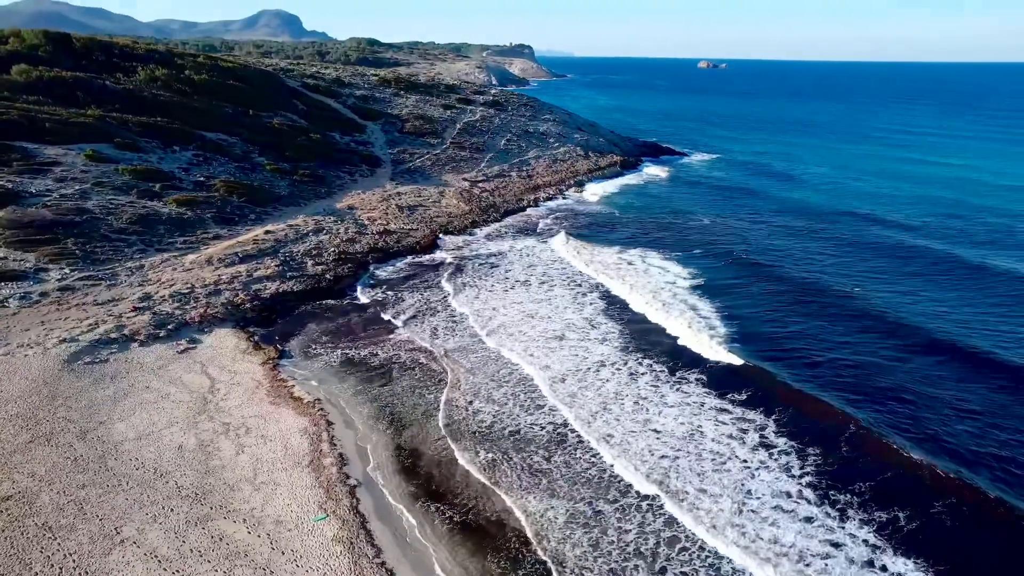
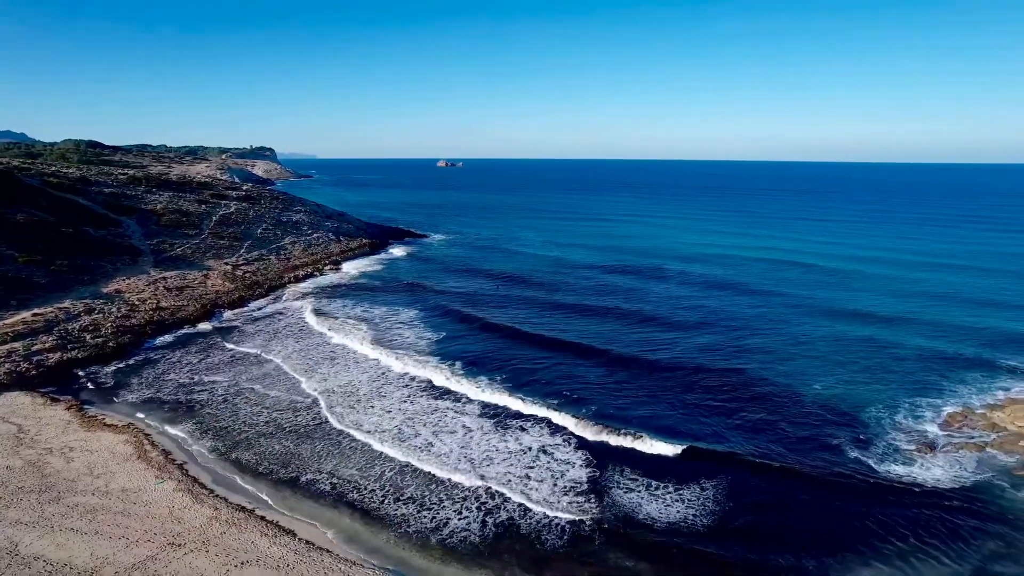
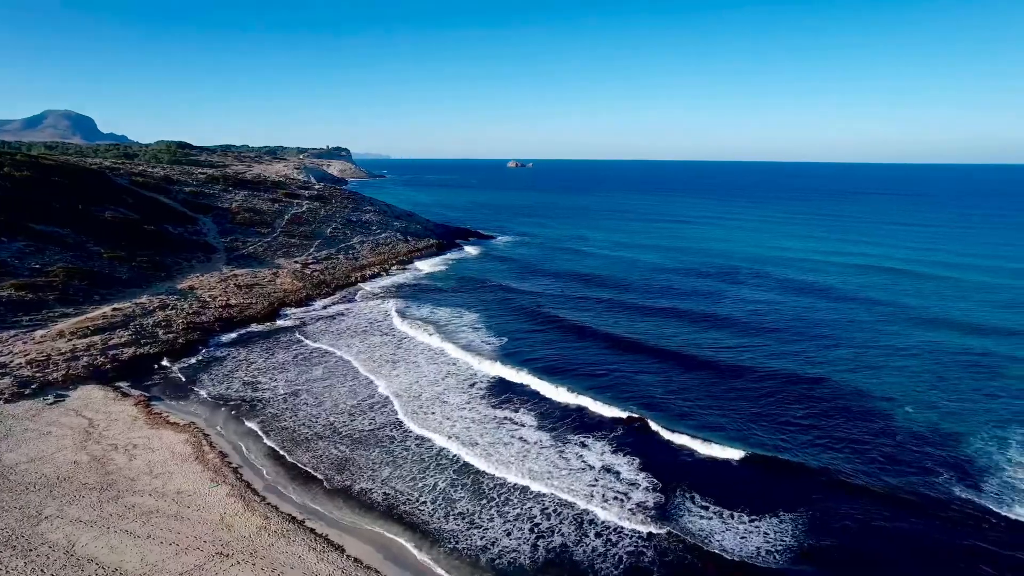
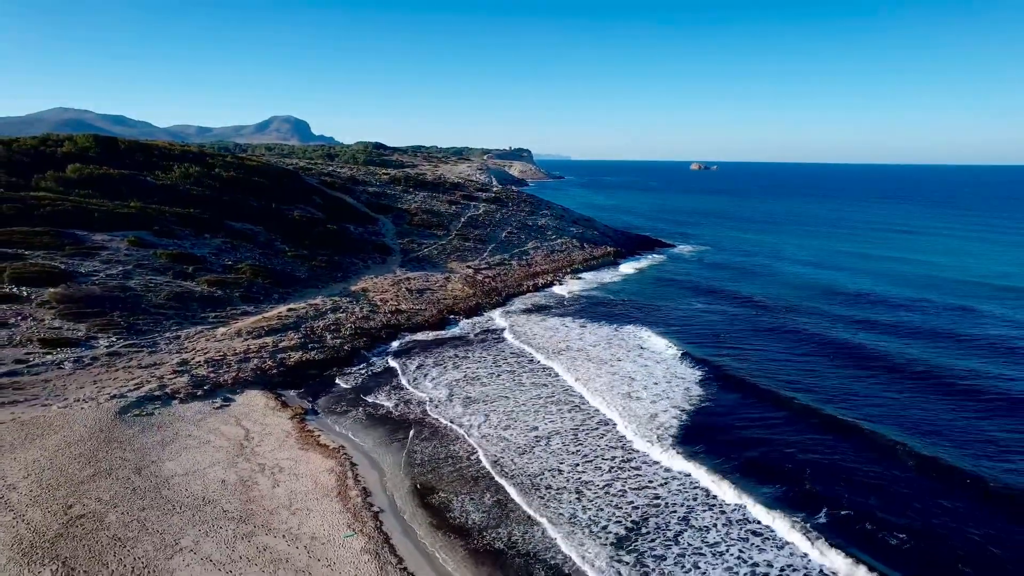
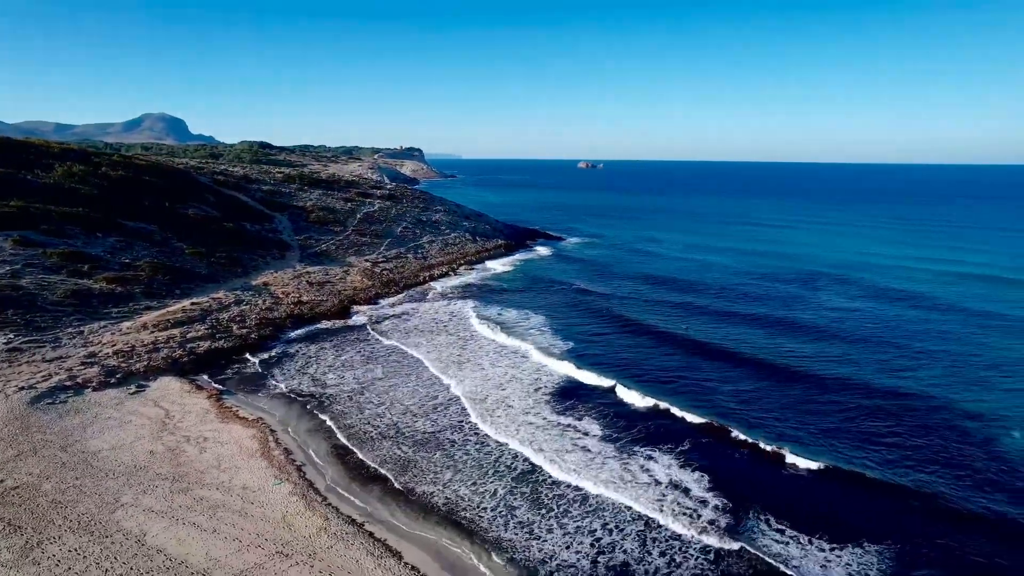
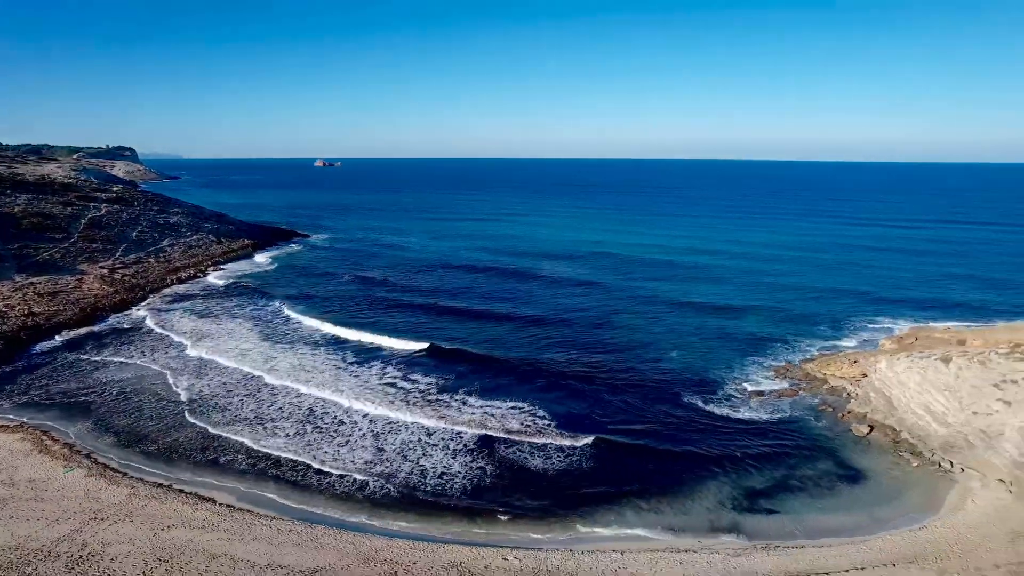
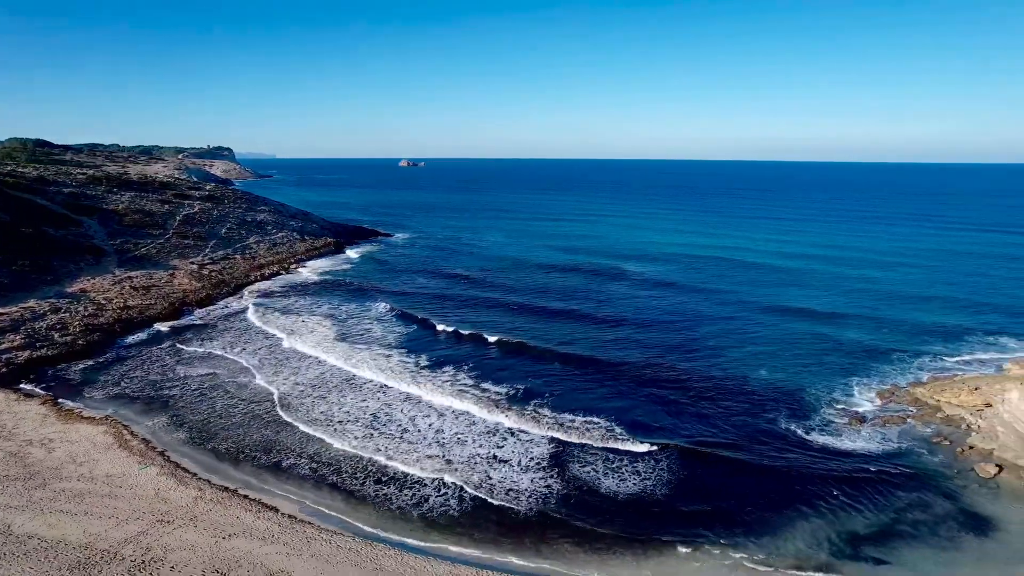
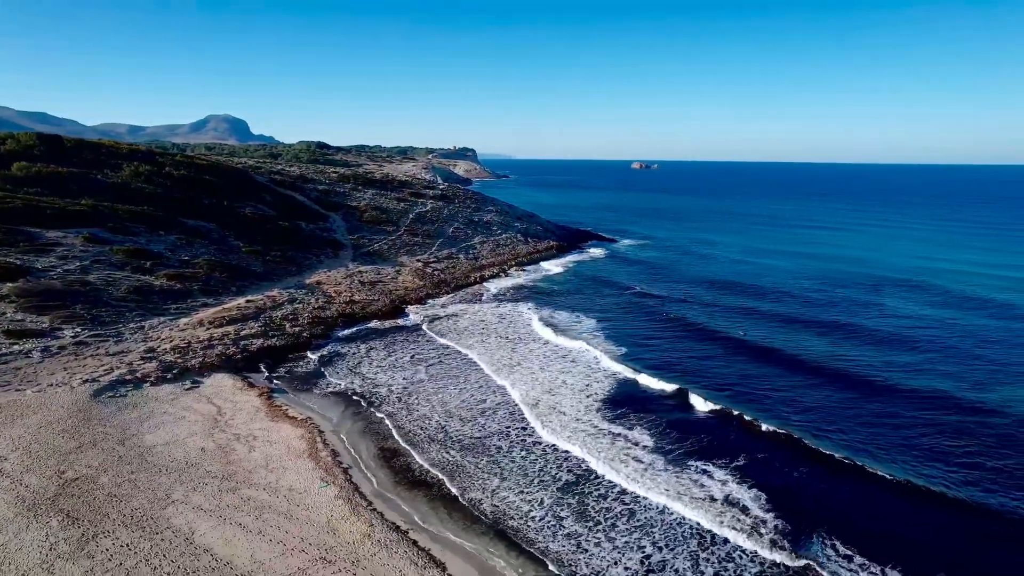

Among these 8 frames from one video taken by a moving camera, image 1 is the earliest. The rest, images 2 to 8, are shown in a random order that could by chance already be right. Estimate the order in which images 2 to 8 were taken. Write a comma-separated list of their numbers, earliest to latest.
4, 8, 5, 3, 2, 7, 6
